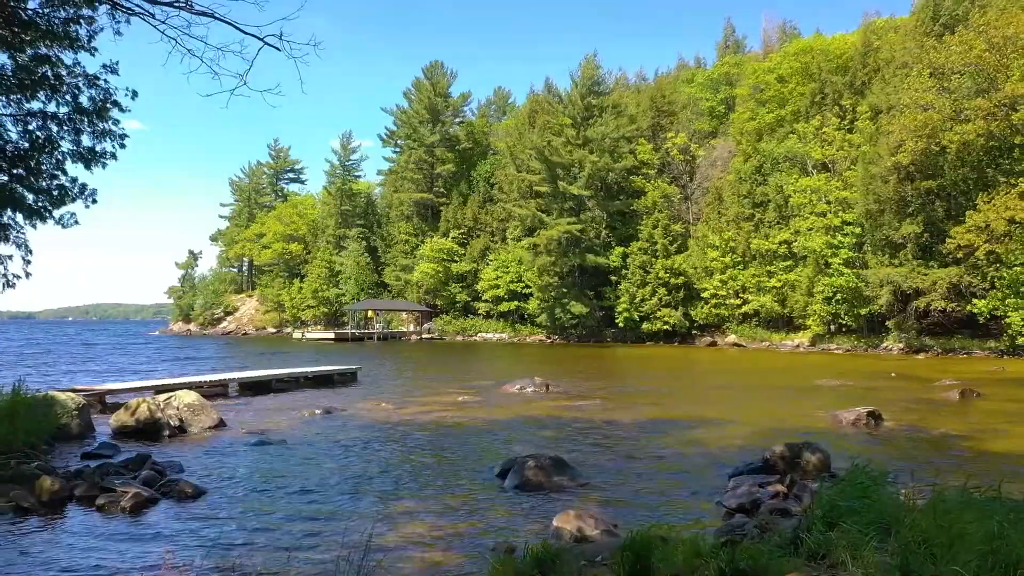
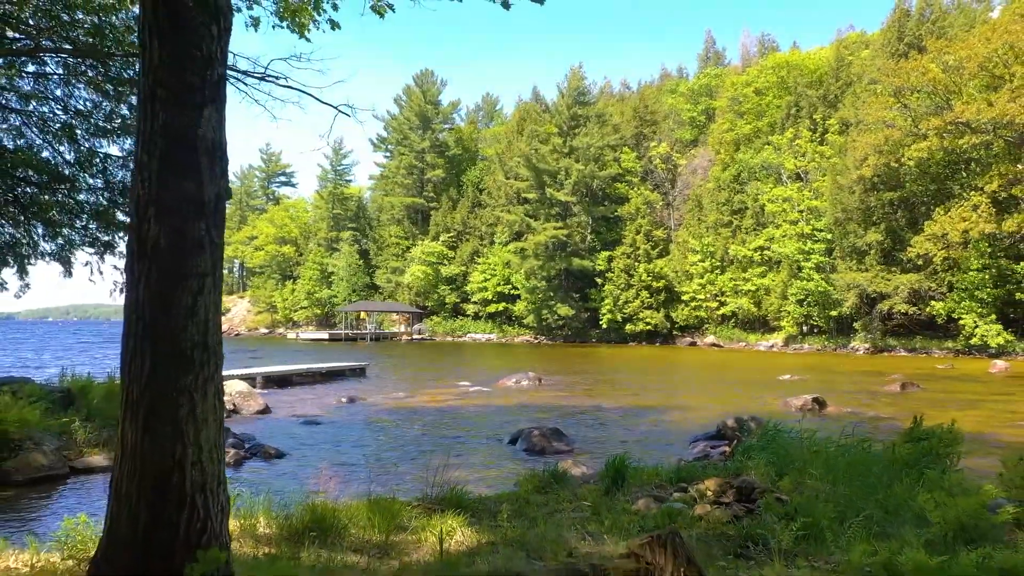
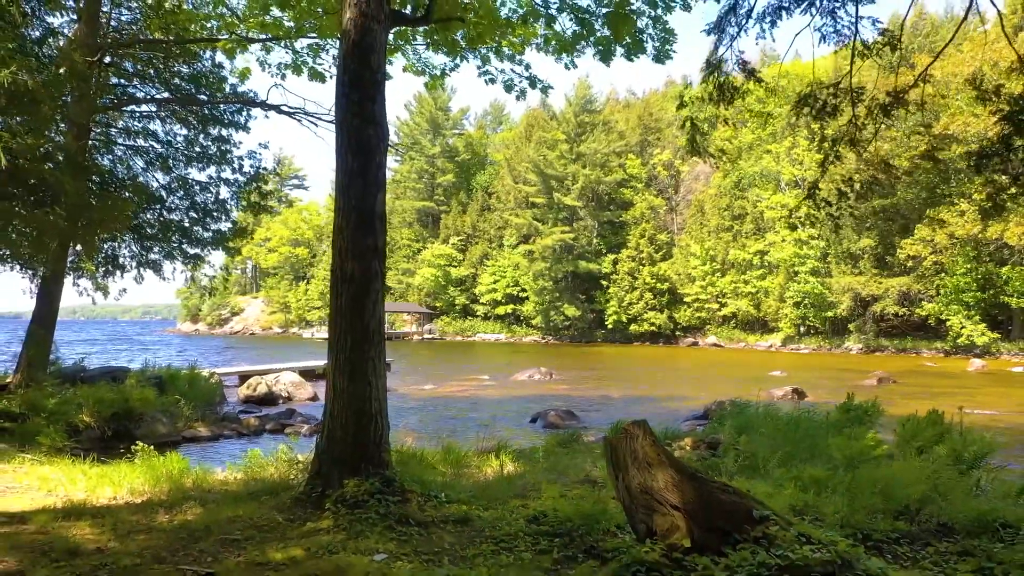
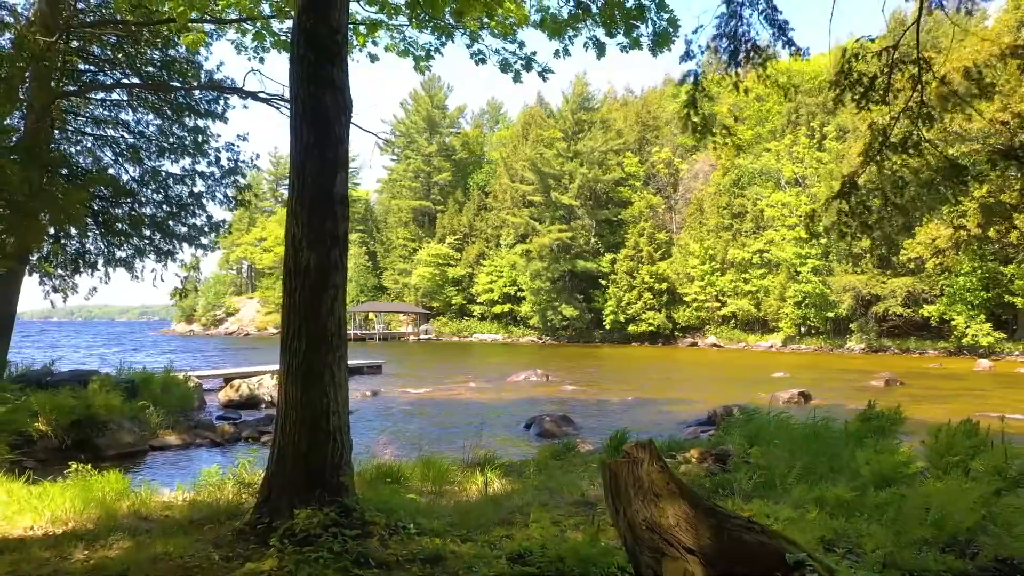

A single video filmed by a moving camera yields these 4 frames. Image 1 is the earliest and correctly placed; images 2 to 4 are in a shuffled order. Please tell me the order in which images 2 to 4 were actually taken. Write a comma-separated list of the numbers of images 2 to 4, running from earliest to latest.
2, 4, 3
